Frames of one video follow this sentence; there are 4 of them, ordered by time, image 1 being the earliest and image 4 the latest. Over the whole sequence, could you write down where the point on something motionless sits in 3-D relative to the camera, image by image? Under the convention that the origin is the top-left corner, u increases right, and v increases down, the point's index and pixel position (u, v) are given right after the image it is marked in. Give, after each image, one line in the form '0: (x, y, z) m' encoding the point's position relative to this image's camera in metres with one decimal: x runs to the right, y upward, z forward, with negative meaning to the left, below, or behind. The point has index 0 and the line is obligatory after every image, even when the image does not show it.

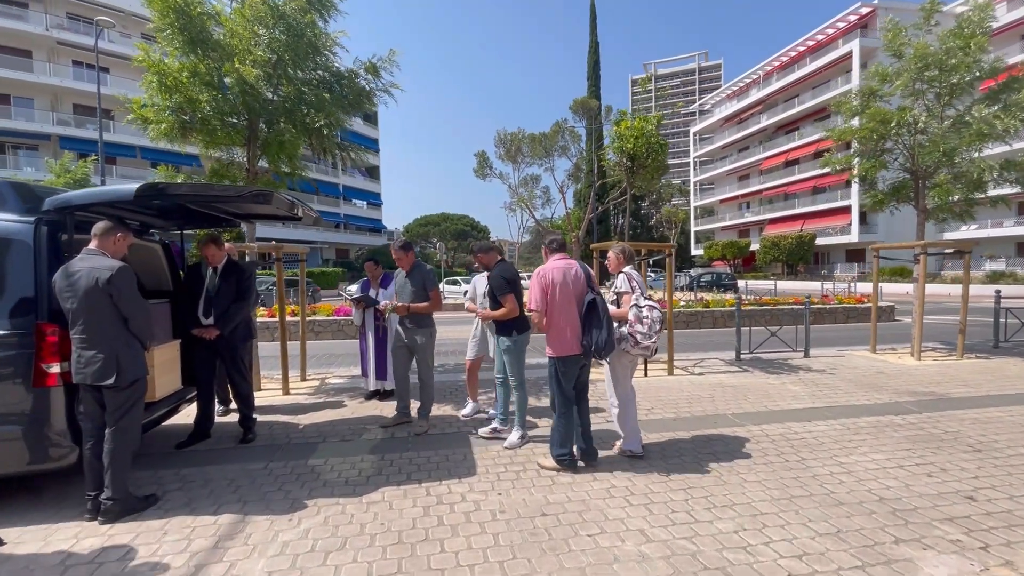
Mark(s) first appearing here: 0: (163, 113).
0: (-4.9, +2.5, +6.7) m
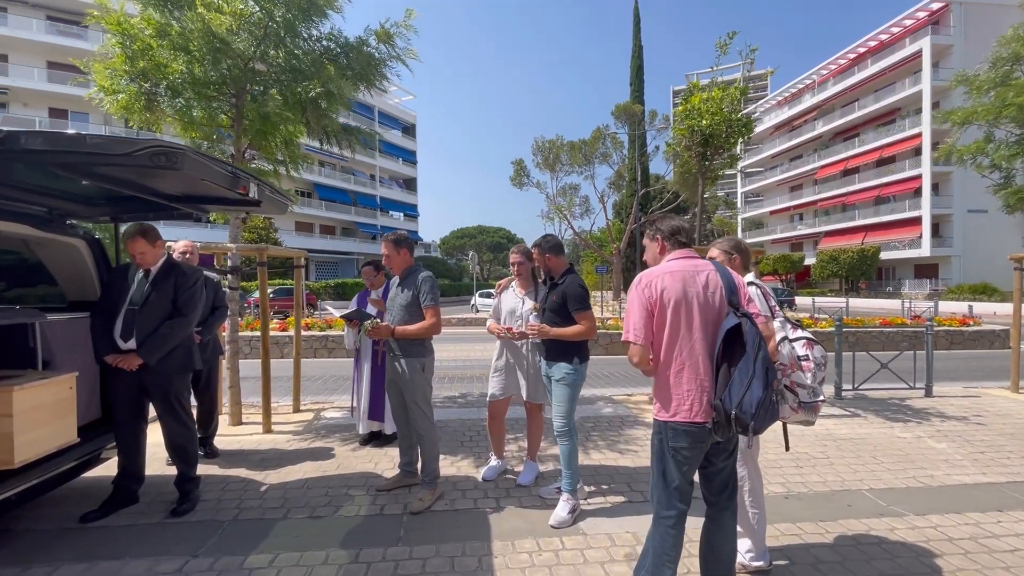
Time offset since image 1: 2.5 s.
0: (-4.4, +2.4, +5.5) m
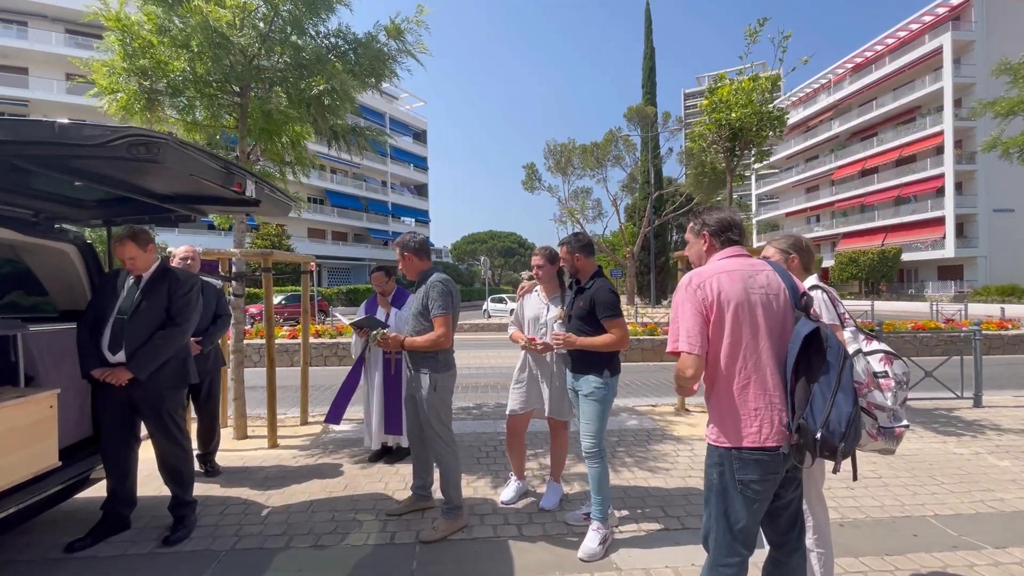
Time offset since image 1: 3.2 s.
0: (-4.3, +2.3, +5.3) m
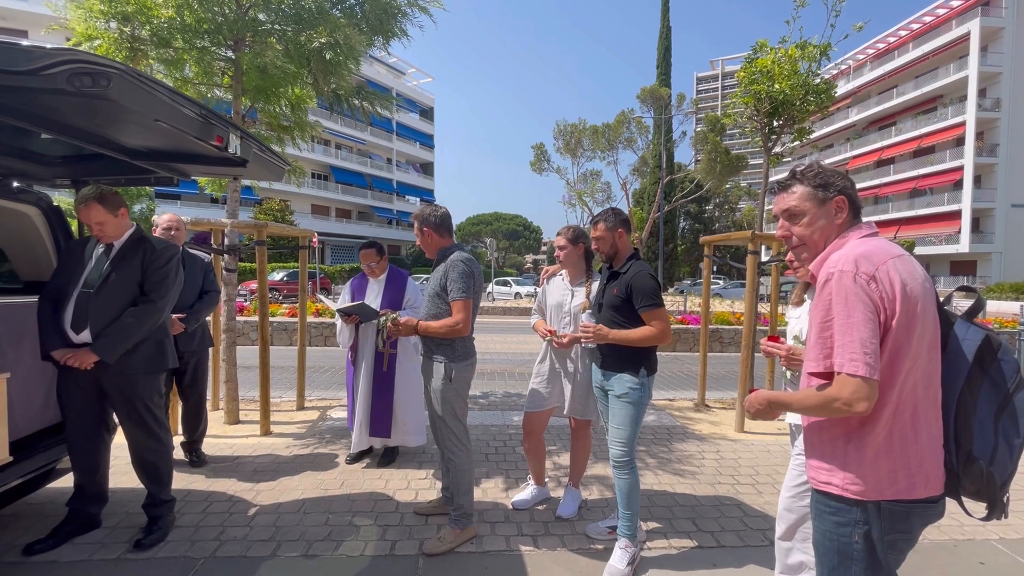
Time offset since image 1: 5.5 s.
0: (-4.0, +2.6, +4.8) m
